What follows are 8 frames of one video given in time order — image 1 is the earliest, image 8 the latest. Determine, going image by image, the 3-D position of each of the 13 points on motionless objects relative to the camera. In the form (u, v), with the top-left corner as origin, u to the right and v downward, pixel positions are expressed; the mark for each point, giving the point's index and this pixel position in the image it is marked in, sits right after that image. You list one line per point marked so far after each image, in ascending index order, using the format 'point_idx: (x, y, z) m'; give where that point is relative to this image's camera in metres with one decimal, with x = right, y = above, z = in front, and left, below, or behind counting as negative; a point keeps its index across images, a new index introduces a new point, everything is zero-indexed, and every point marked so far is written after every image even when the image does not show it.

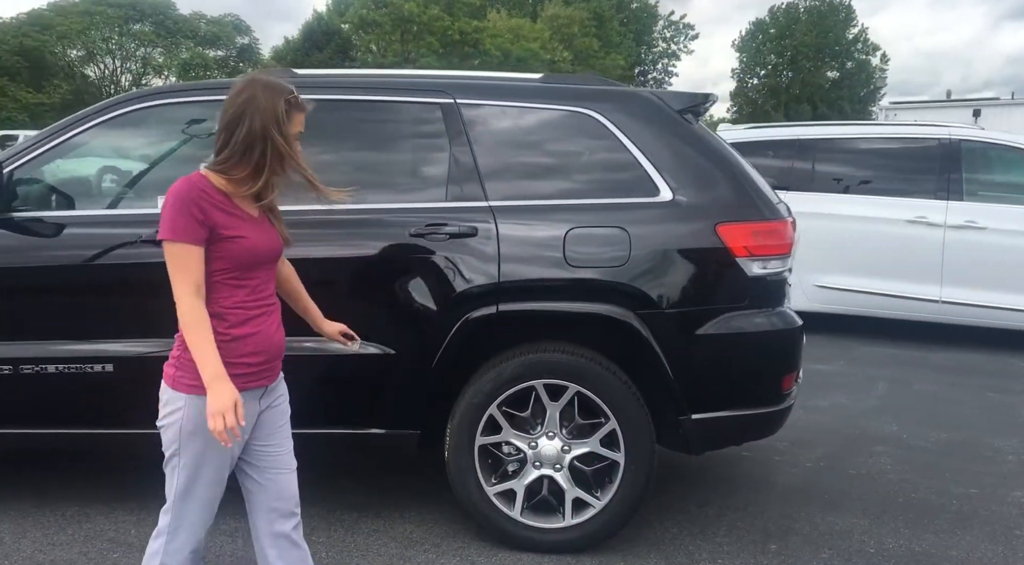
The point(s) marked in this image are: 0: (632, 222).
0: (+0.4, +0.2, +3.2) m
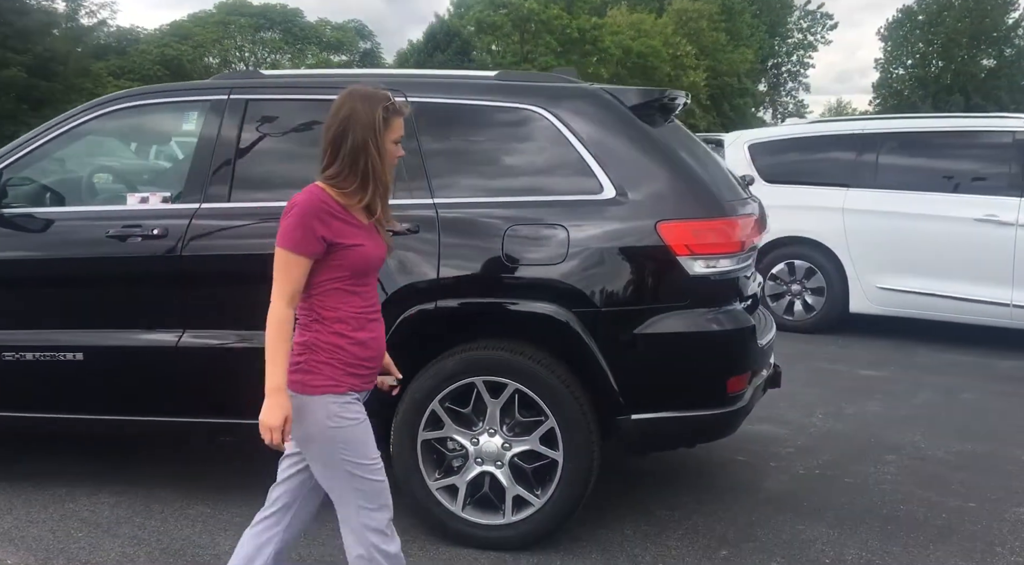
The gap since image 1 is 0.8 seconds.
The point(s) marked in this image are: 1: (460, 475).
0: (+0.2, +0.2, +3.2) m
1: (-0.2, -0.7, +3.3) m
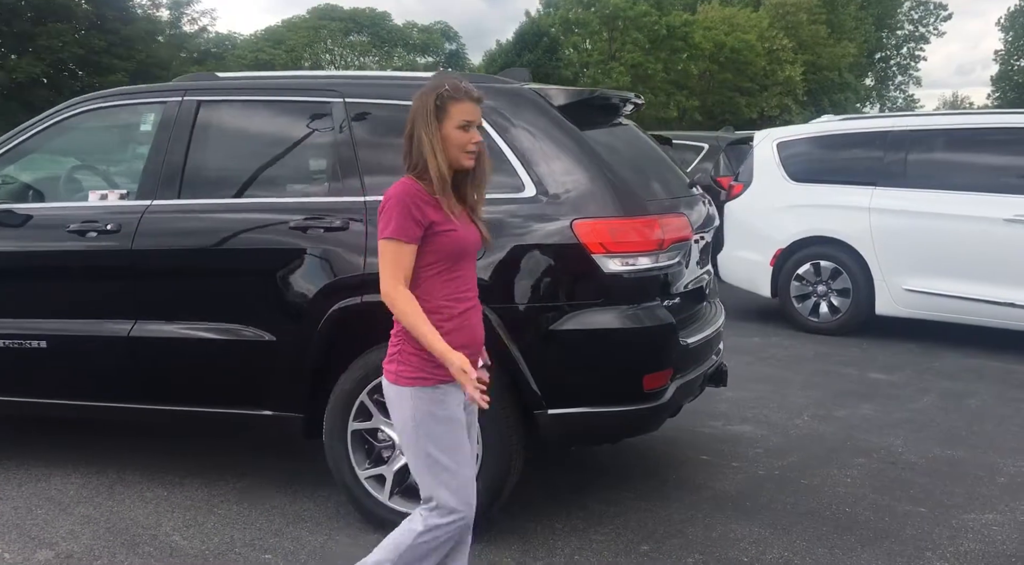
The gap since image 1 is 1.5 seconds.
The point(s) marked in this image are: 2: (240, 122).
0: (-0.1, +0.3, +3.3) m
1: (-0.5, -0.7, +3.4) m
2: (-1.2, +0.7, +3.8) m
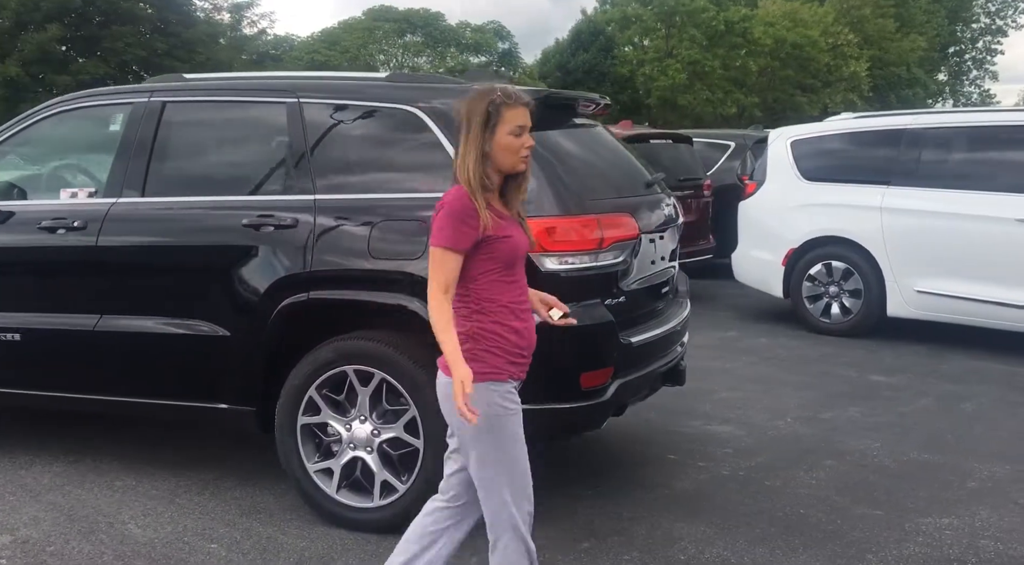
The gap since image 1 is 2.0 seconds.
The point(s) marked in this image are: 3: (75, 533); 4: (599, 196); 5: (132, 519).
0: (-0.3, +0.3, +3.3) m
1: (-0.7, -0.7, +3.5) m
2: (-1.4, +0.7, +3.9) m
3: (-1.8, -1.0, +3.5) m
4: (+0.3, +0.4, +3.4) m
5: (-1.6, -1.0, +3.6) m
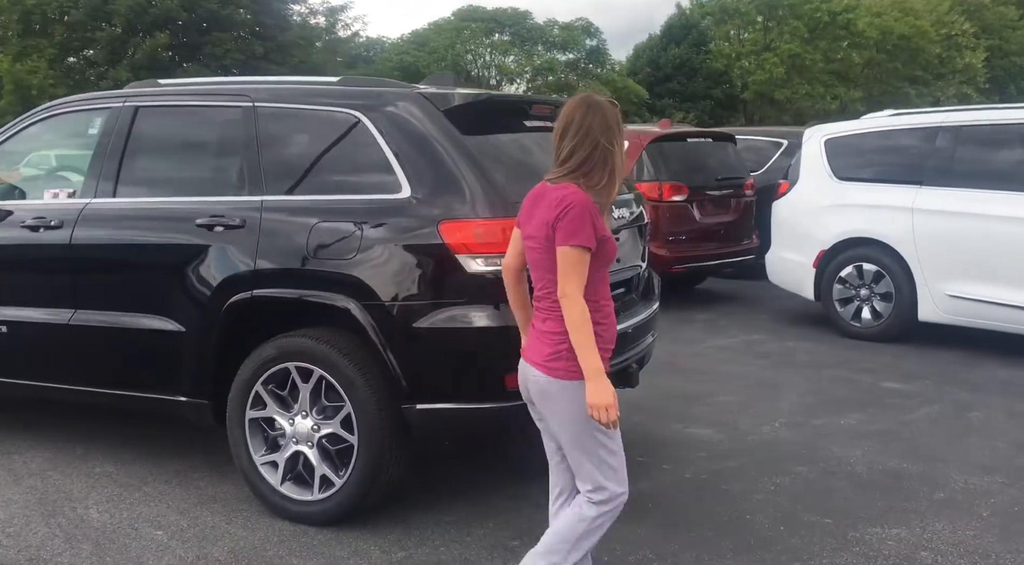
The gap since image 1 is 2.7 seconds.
0: (-0.6, +0.3, +3.4) m
1: (-1.0, -0.7, +3.6) m
2: (-1.6, +0.8, +4.1) m
3: (-2.0, -1.0, +3.7) m
4: (+0.1, +0.3, +3.5) m
5: (-1.9, -1.0, +3.8) m
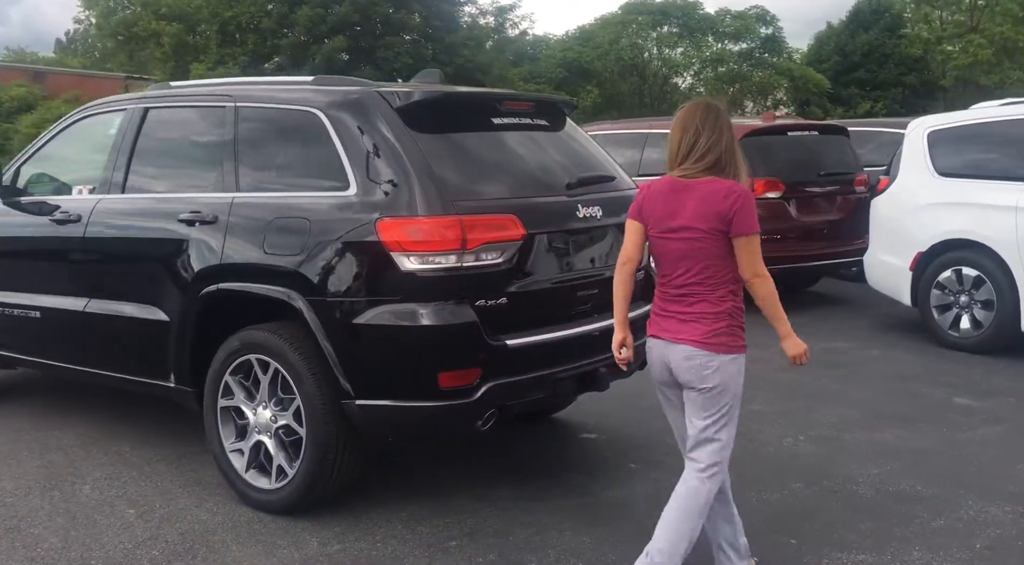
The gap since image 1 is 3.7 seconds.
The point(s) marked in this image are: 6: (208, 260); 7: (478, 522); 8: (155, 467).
0: (-0.8, +0.3, +3.5) m
1: (-1.2, -0.7, +3.7) m
2: (-1.7, +0.8, +4.3) m
3: (-2.2, -1.0, +4.0) m
4: (-0.1, +0.3, +3.4) m
5: (-2.0, -0.9, +4.1) m
6: (-1.3, +0.1, +3.7) m
7: (-0.1, -1.0, +3.5) m
8: (-1.8, -0.9, +4.3) m
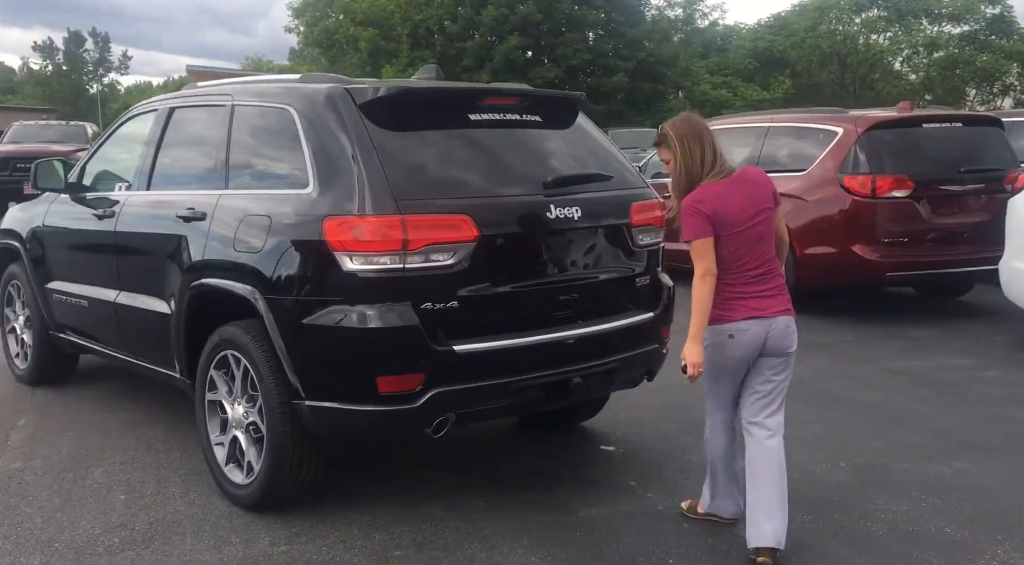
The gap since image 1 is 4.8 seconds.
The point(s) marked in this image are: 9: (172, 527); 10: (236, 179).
0: (-0.9, +0.3, +3.5) m
1: (-1.3, -0.7, +3.8) m
2: (-1.6, +0.8, +4.4) m
3: (-2.2, -0.9, +4.2) m
4: (-0.3, +0.3, +3.3) m
5: (-2.0, -0.9, +4.3) m
6: (-1.4, +0.1, +3.8) m
7: (-0.3, -1.0, +3.4) m
8: (-1.8, -0.9, +4.4) m
9: (-1.4, -1.0, +3.5) m
10: (-1.2, +0.5, +3.9) m
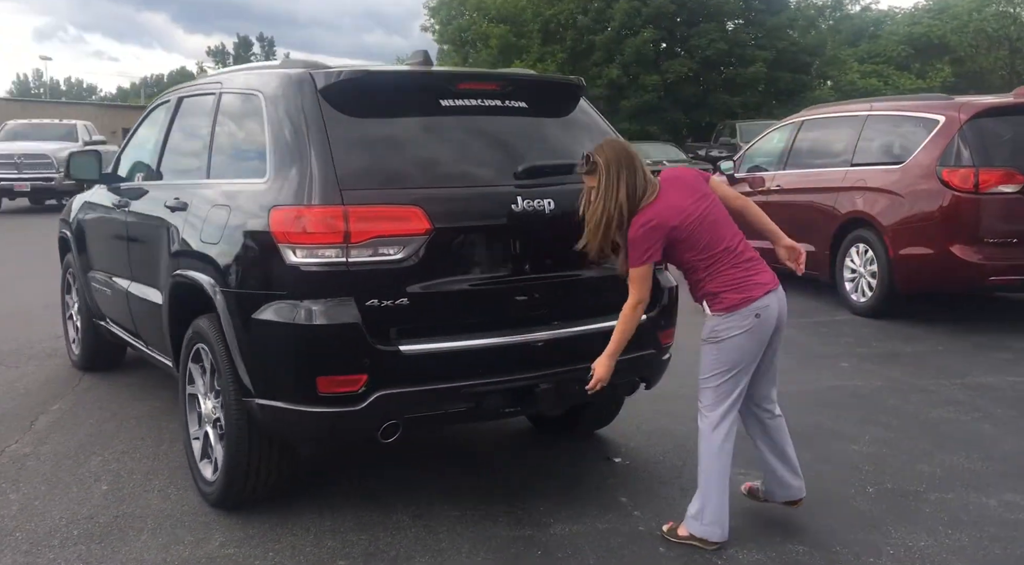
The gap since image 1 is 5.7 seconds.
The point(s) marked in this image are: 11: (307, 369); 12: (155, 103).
0: (-1.0, +0.3, +3.3) m
1: (-1.3, -0.6, +3.7) m
2: (-1.6, +0.9, +4.4) m
3: (-2.3, -0.9, +4.3) m
4: (-0.4, +0.4, +3.1) m
5: (-2.0, -0.9, +4.3) m
6: (-1.5, +0.2, +3.8) m
7: (-0.4, -1.0, +3.2) m
8: (-1.8, -0.8, +4.4) m
9: (-1.5, -1.0, +3.4) m
10: (-1.3, +0.5, +3.8) m
11: (-0.7, -0.3, +3.0) m
12: (-2.2, +1.1, +5.2) m
